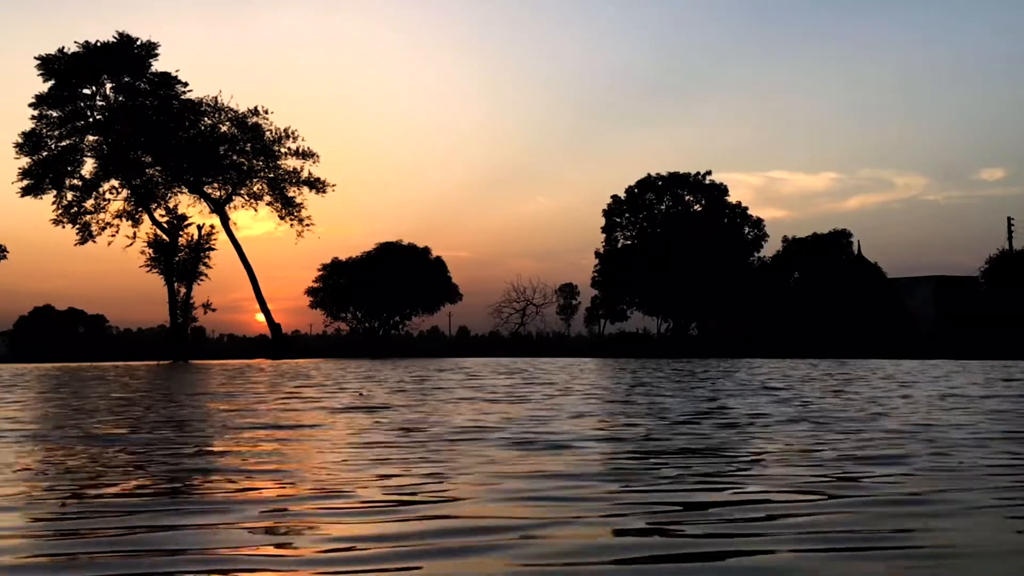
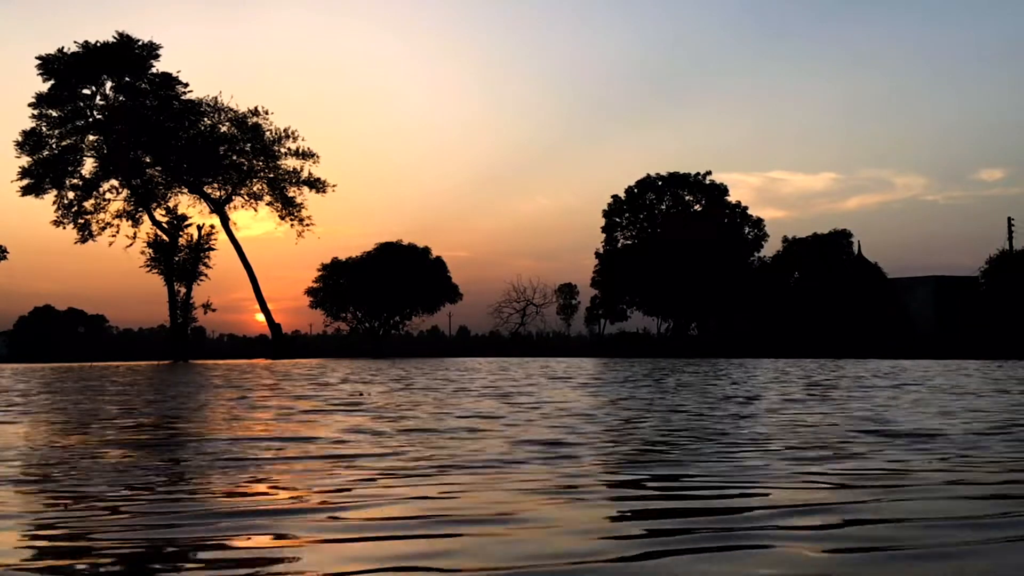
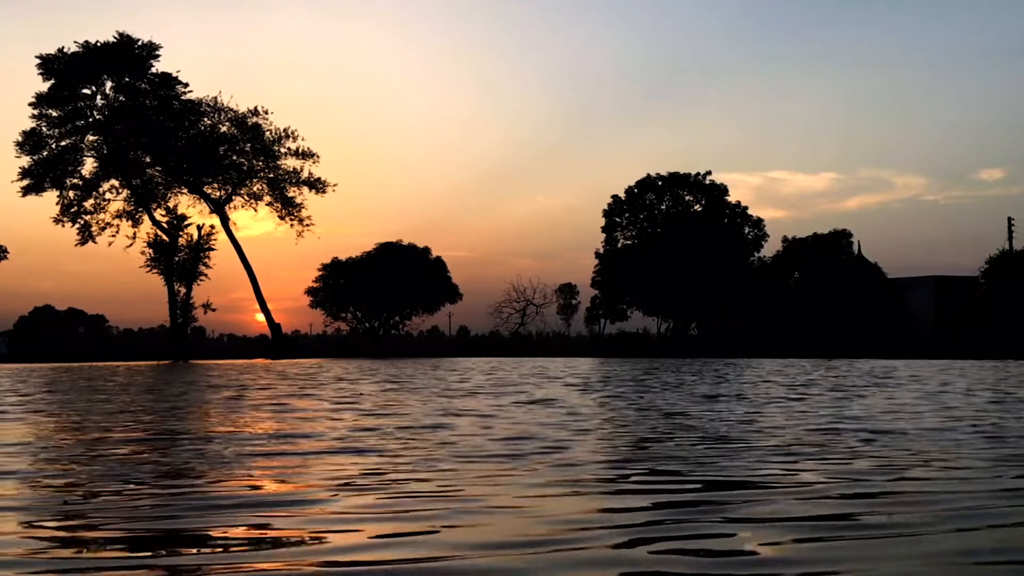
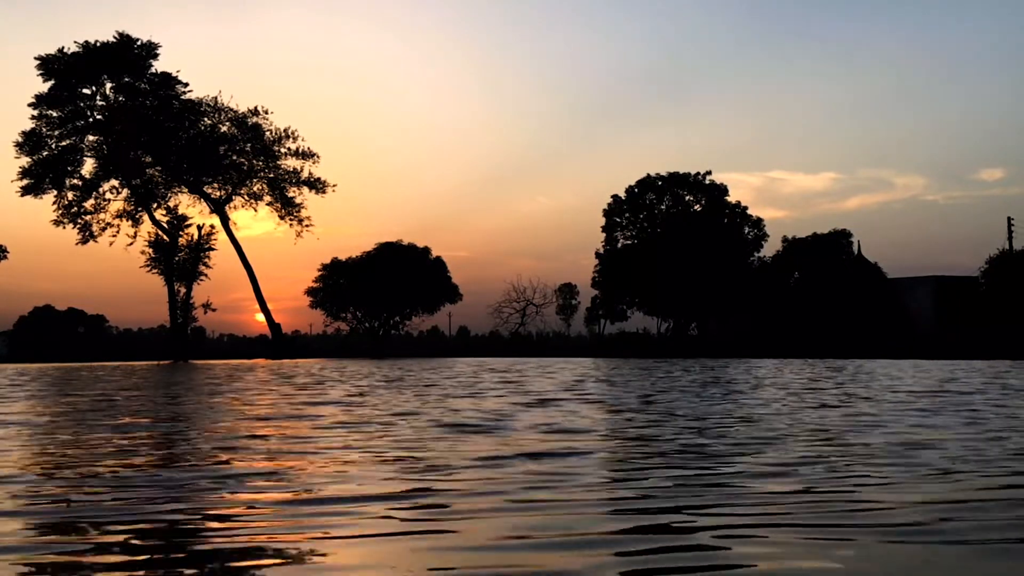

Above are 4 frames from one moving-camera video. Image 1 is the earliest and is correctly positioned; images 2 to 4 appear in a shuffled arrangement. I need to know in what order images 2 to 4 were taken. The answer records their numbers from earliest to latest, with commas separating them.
3, 2, 4
